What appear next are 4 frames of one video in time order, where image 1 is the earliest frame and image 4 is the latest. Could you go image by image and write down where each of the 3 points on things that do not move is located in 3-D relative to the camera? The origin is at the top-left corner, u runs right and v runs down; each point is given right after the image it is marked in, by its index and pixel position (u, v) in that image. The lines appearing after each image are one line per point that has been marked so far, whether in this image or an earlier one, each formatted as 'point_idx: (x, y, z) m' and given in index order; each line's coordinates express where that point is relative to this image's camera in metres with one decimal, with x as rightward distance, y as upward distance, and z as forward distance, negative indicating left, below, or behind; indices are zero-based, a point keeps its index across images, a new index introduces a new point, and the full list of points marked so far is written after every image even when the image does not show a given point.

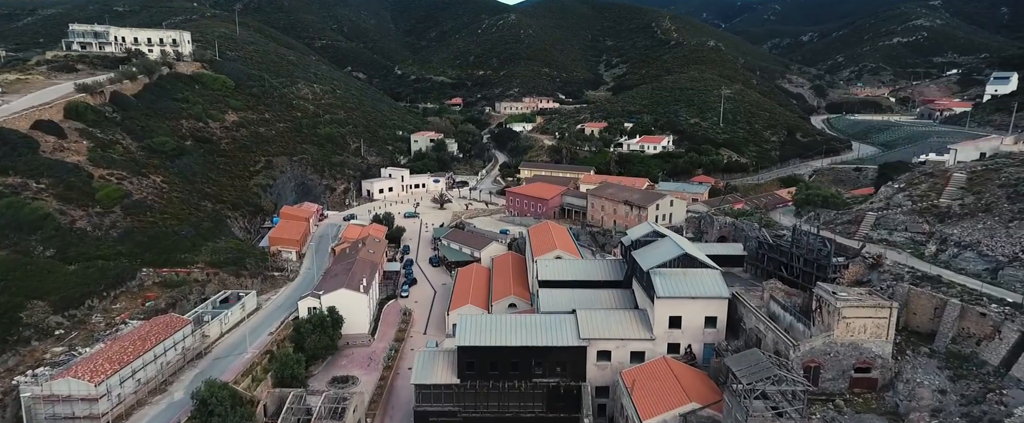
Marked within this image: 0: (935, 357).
0: (+14.6, -5.0, +18.2) m
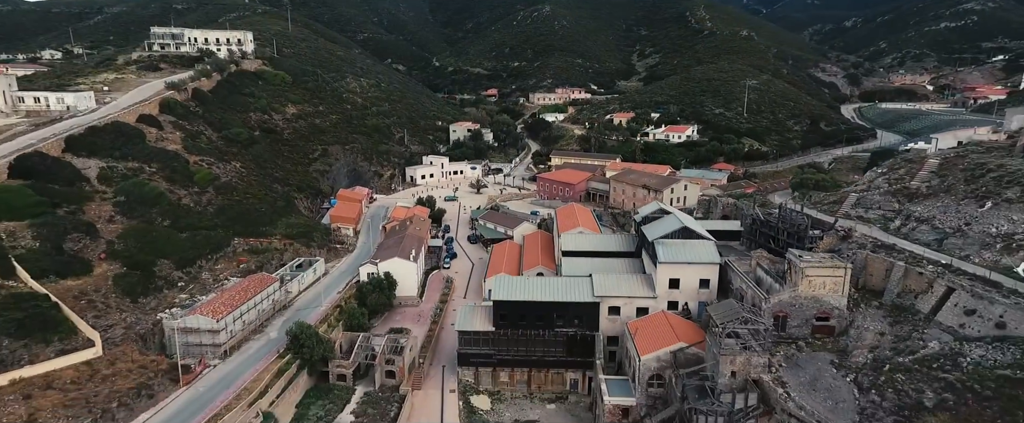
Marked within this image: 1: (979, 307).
0: (+15.6, -4.0, +22.3) m
1: (+17.0, -3.5, +19.2) m
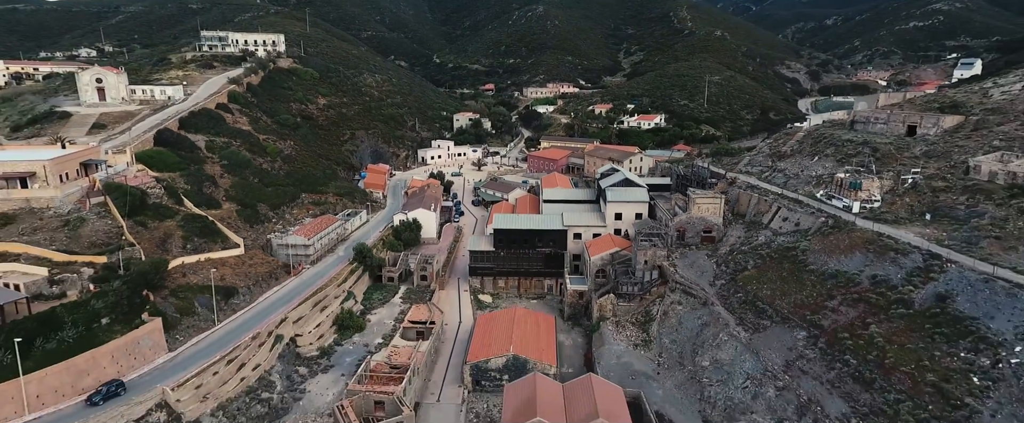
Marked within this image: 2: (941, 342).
0: (+15.3, -0.8, +34.8) m
1: (+16.7, -0.2, +31.8) m
2: (+16.0, -4.9, +19.8) m
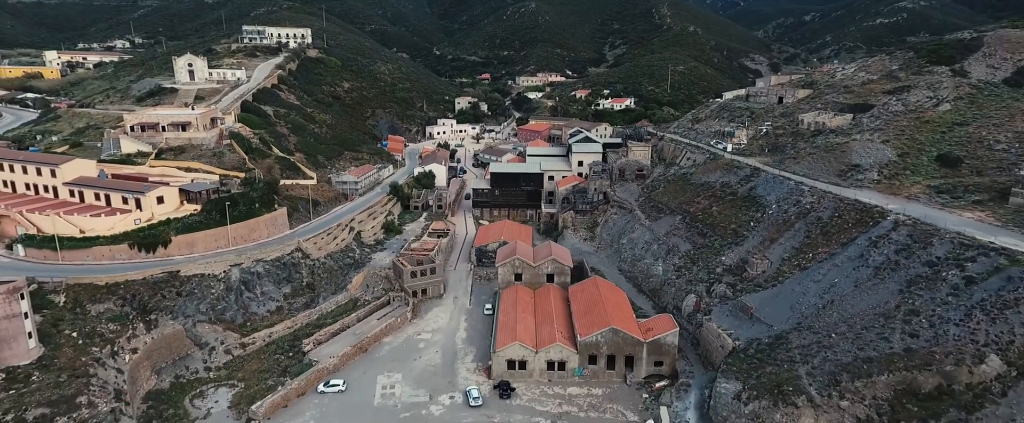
0: (+14.5, +4.4, +50.0) m
1: (+15.9, +4.9, +47.0) m
2: (+15.3, +0.1, +35.0) m
